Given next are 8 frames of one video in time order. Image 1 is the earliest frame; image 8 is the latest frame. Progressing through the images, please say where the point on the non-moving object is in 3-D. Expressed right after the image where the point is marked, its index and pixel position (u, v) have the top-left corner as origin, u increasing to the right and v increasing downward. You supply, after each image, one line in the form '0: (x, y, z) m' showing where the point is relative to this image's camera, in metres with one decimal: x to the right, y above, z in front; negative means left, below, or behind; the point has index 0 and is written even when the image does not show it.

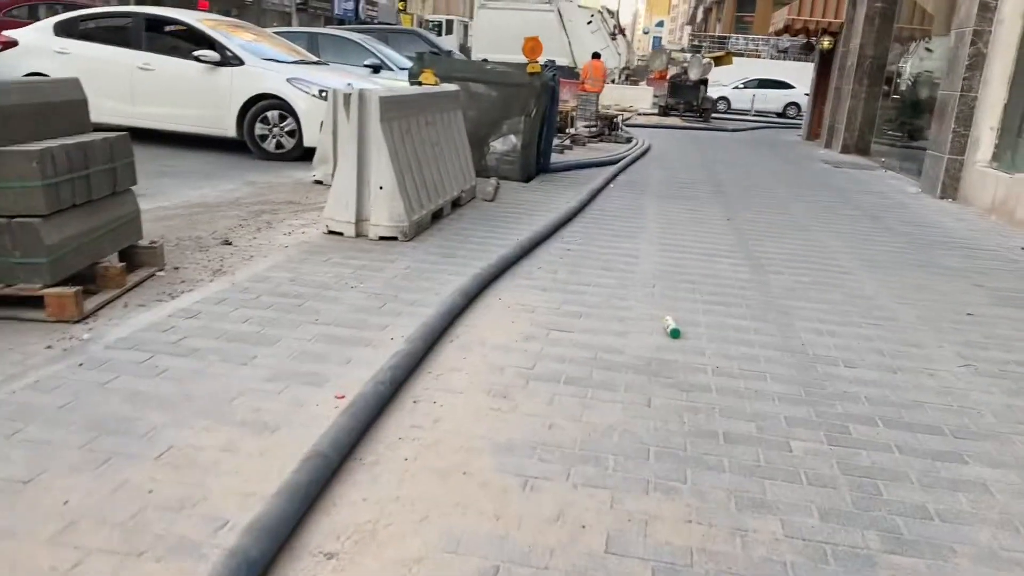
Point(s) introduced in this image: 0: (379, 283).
0: (-0.6, 0.0, +4.2) m
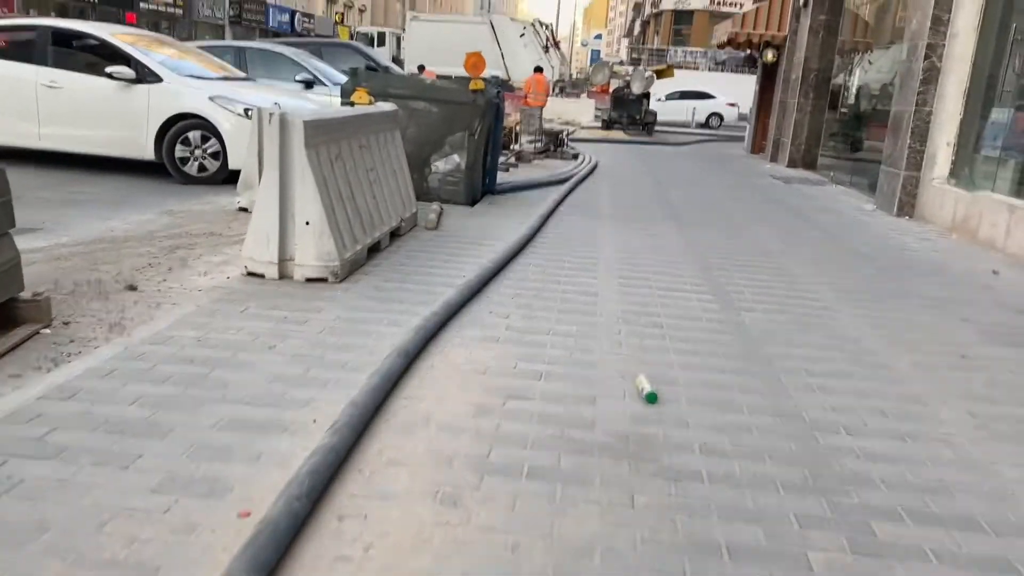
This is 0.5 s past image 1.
0: (-0.9, -0.2, +3.6) m
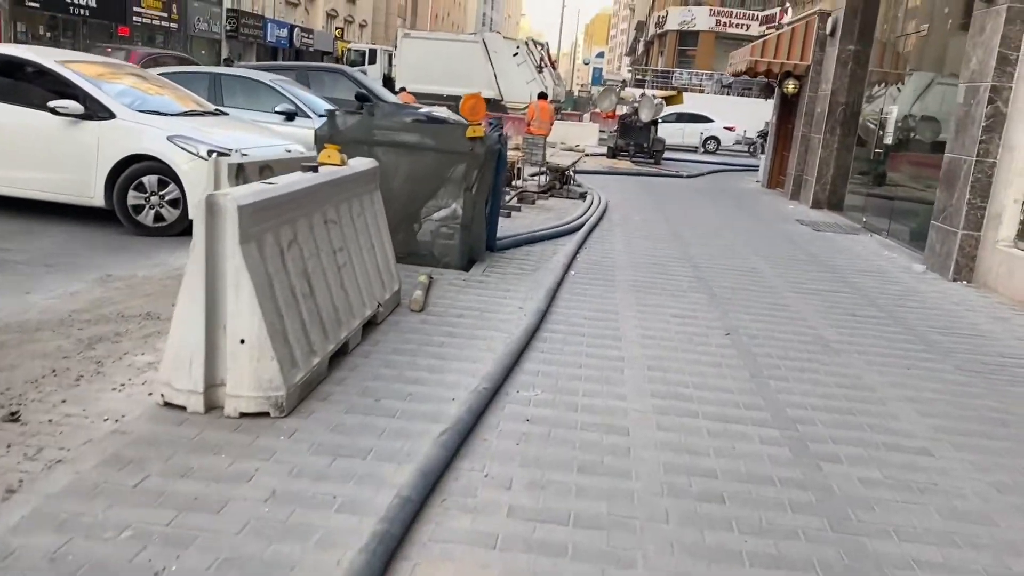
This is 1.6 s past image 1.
0: (-0.9, -0.8, +2.5) m
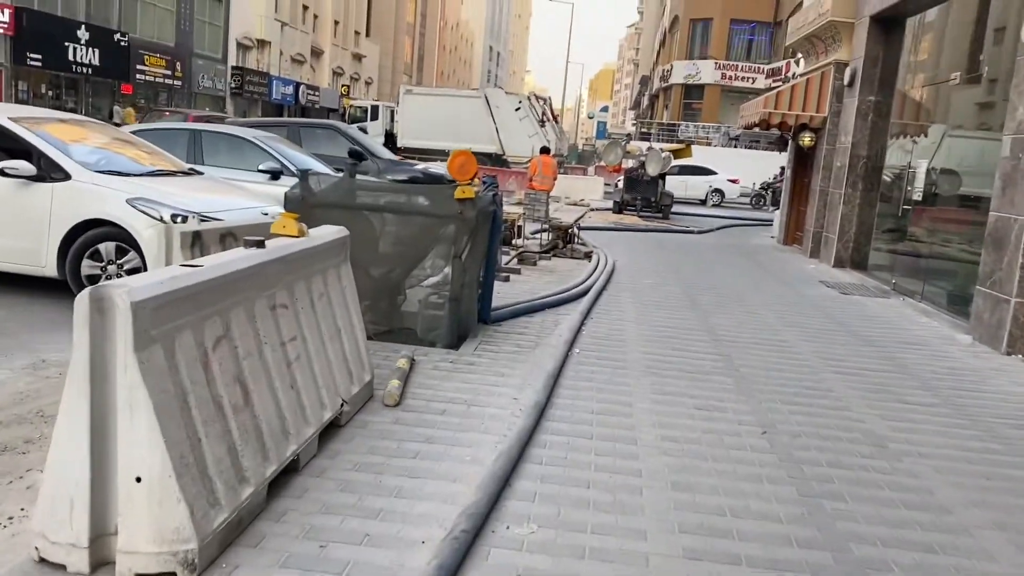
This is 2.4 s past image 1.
0: (-0.9, -1.1, +1.6) m
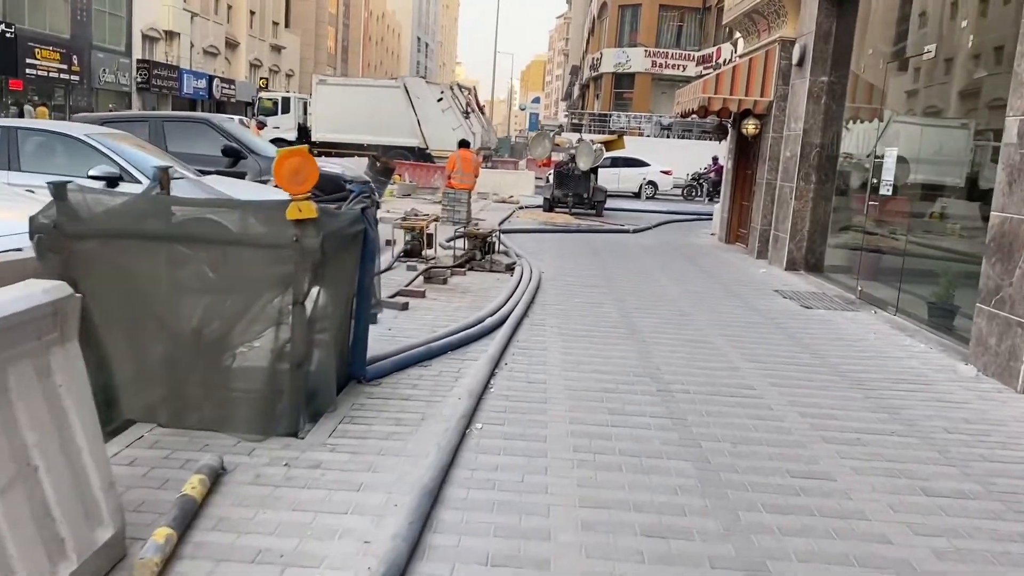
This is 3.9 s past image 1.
0: (-1.2, -1.4, -0.2) m
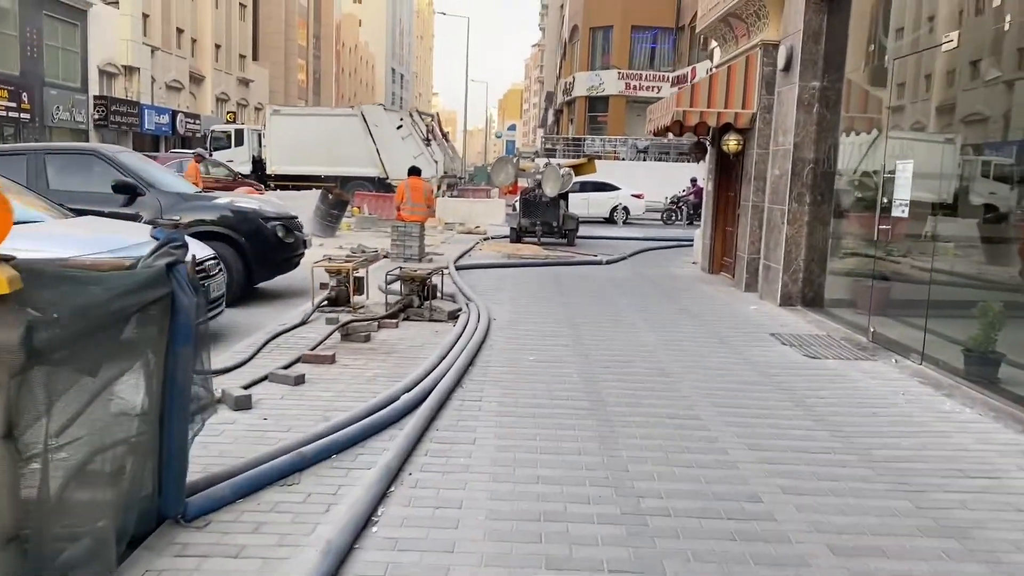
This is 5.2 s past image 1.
0: (-1.5, -1.6, -1.9) m
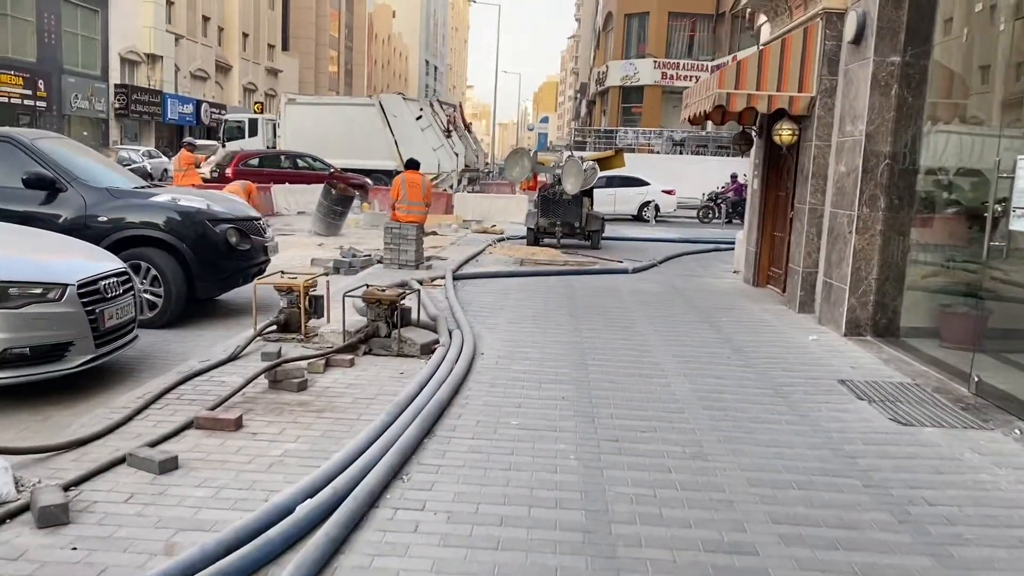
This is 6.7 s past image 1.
0: (-1.9, -1.8, -3.5) m
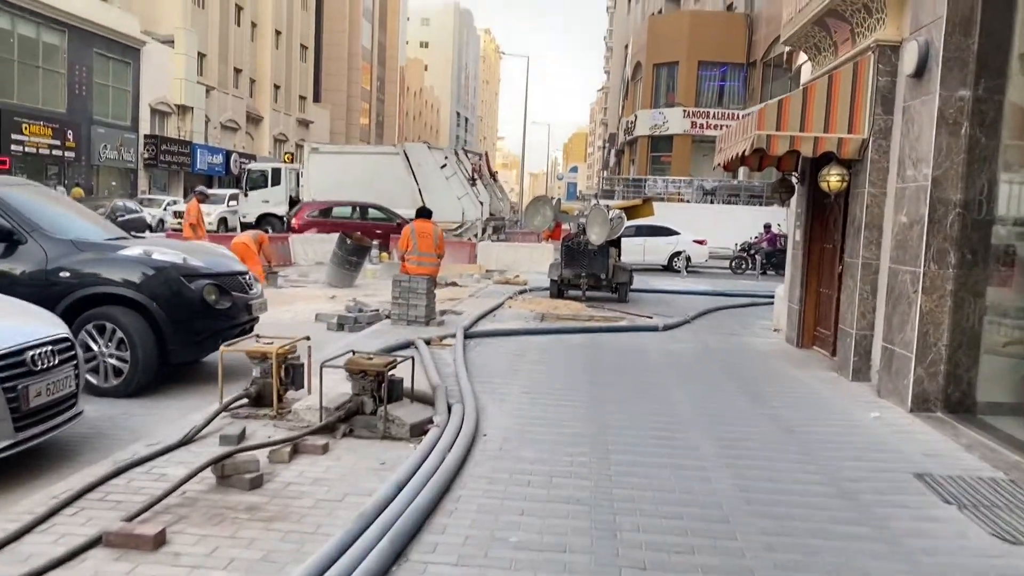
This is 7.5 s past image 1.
0: (-2.2, -1.7, -4.5) m
